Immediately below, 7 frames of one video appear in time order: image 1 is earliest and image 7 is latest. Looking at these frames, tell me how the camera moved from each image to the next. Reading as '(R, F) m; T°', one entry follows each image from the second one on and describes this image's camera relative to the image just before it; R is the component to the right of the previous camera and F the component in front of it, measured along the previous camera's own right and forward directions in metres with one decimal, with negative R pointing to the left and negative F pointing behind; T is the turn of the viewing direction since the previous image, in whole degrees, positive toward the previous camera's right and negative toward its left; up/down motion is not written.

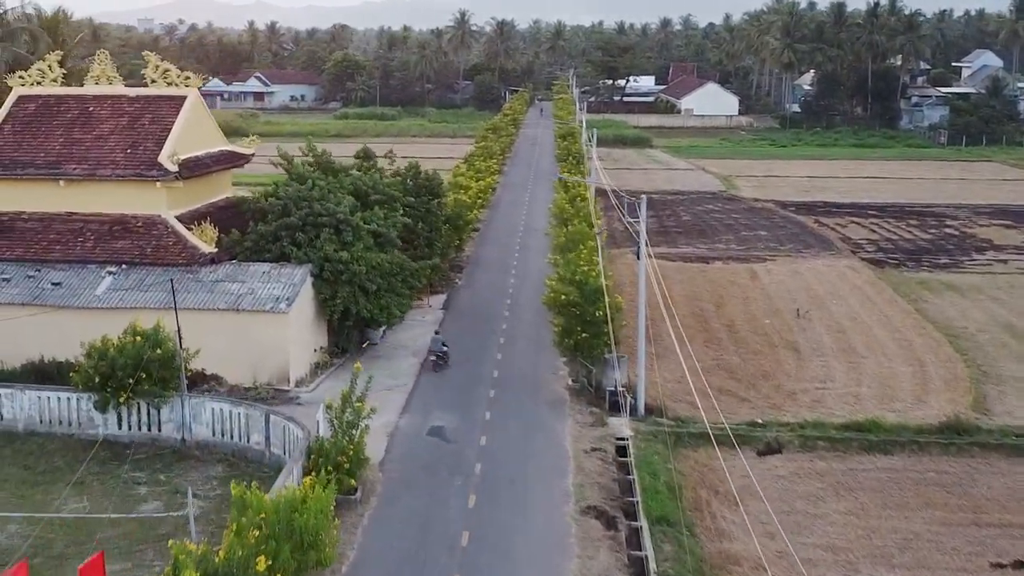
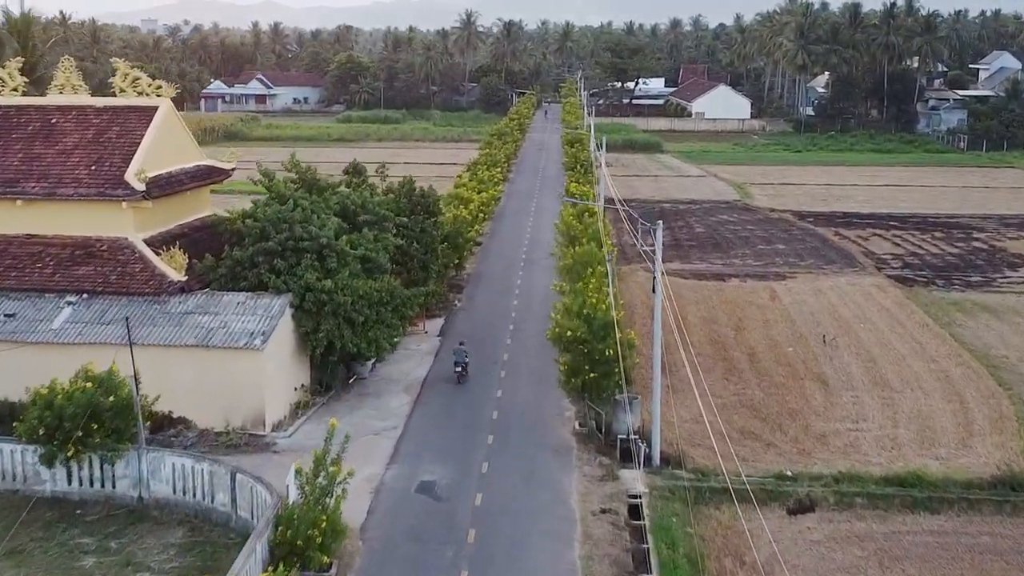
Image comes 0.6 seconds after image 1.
(+0.1, +2.4) m; 0°
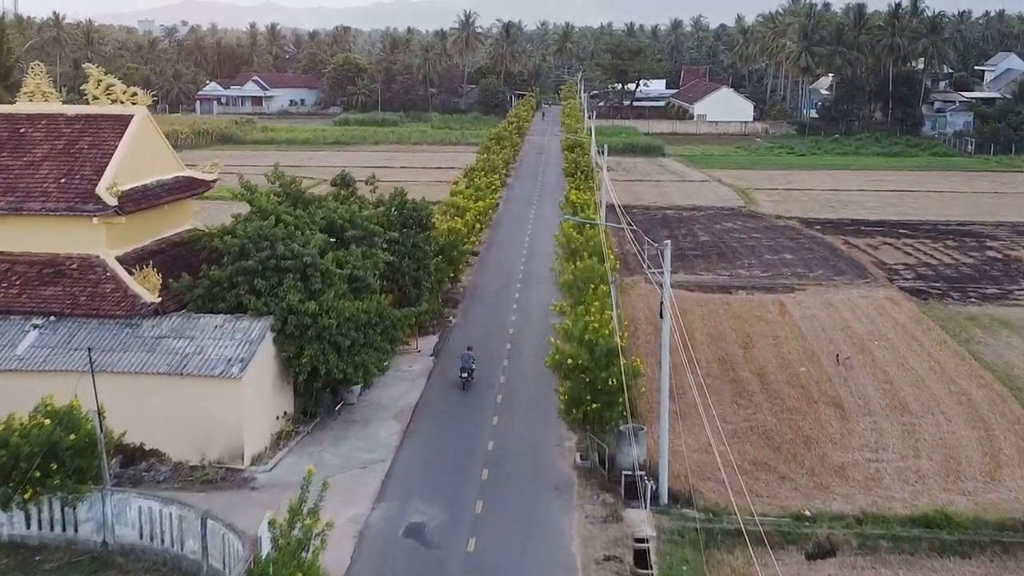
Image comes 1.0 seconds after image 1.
(0.0, +1.5) m; 0°
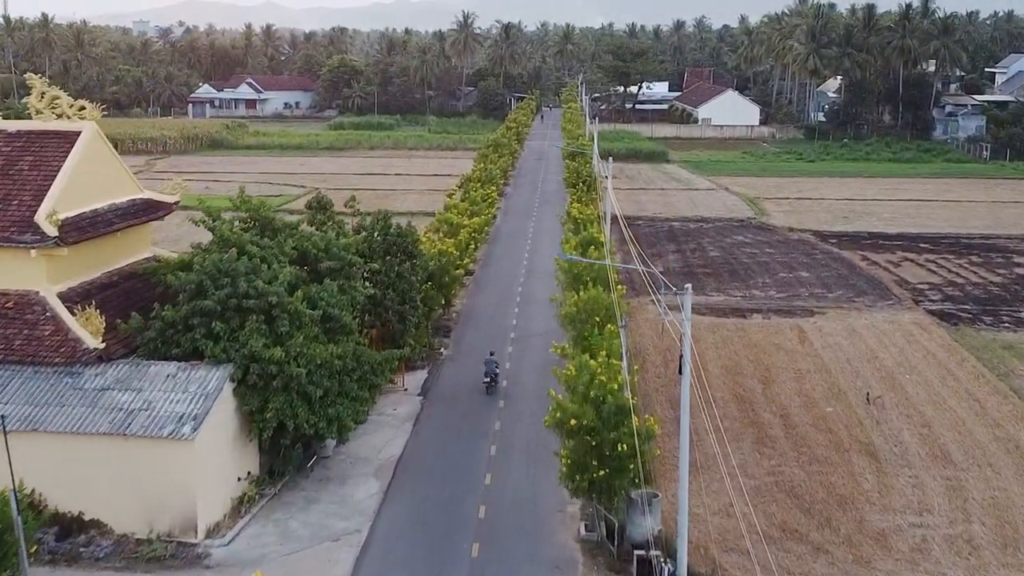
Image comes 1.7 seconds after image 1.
(+0.1, +2.6) m; 0°
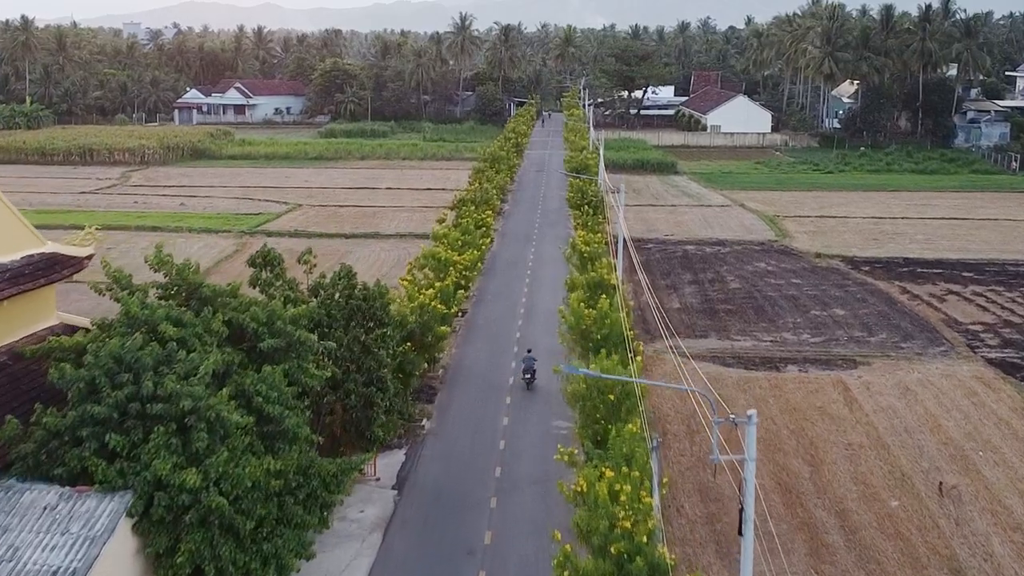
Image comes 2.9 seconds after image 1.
(+0.1, +4.5) m; 0°
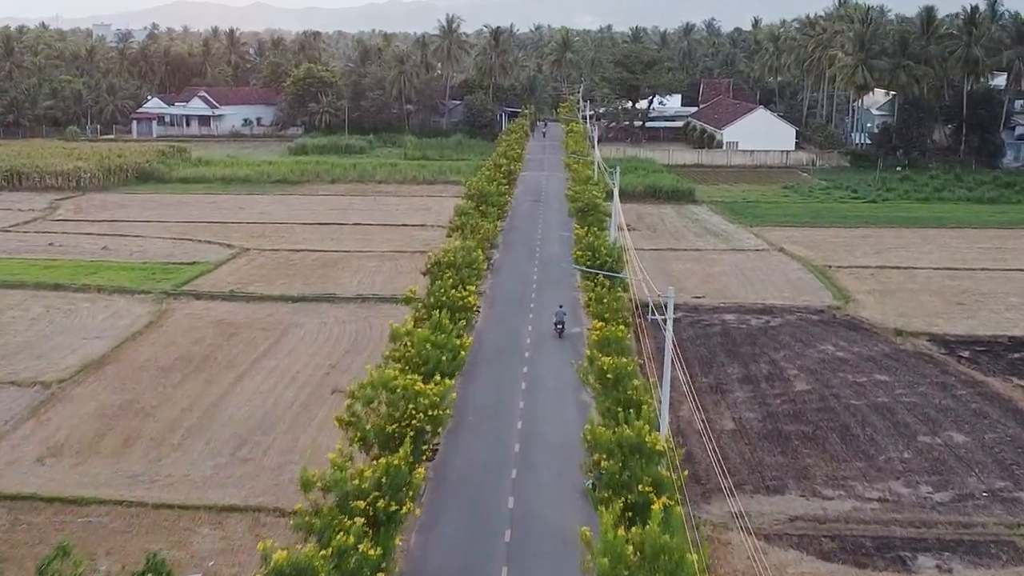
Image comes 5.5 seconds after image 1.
(0.0, +9.9) m; 0°
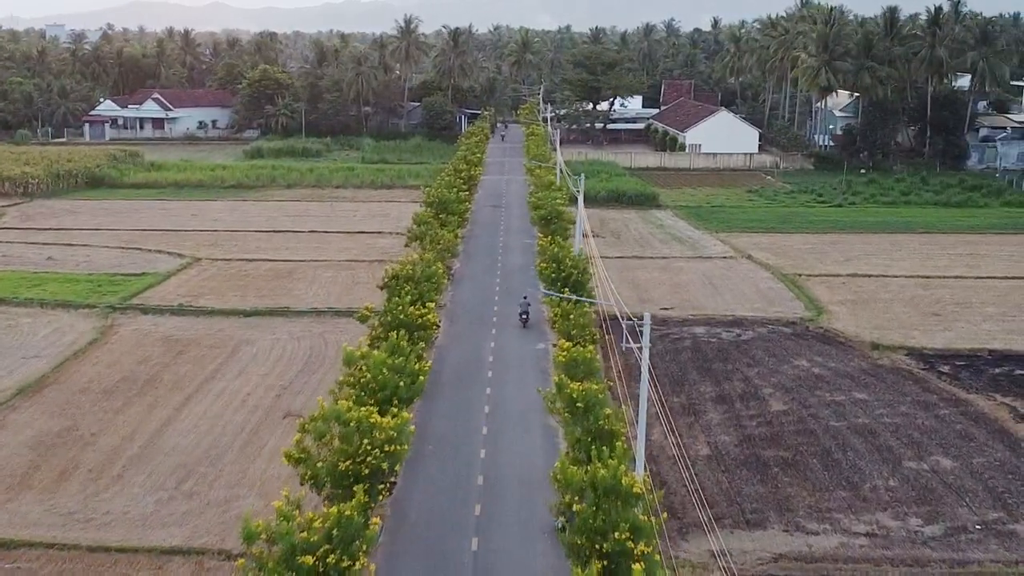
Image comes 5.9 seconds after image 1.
(0.0, +1.5) m; +1°
